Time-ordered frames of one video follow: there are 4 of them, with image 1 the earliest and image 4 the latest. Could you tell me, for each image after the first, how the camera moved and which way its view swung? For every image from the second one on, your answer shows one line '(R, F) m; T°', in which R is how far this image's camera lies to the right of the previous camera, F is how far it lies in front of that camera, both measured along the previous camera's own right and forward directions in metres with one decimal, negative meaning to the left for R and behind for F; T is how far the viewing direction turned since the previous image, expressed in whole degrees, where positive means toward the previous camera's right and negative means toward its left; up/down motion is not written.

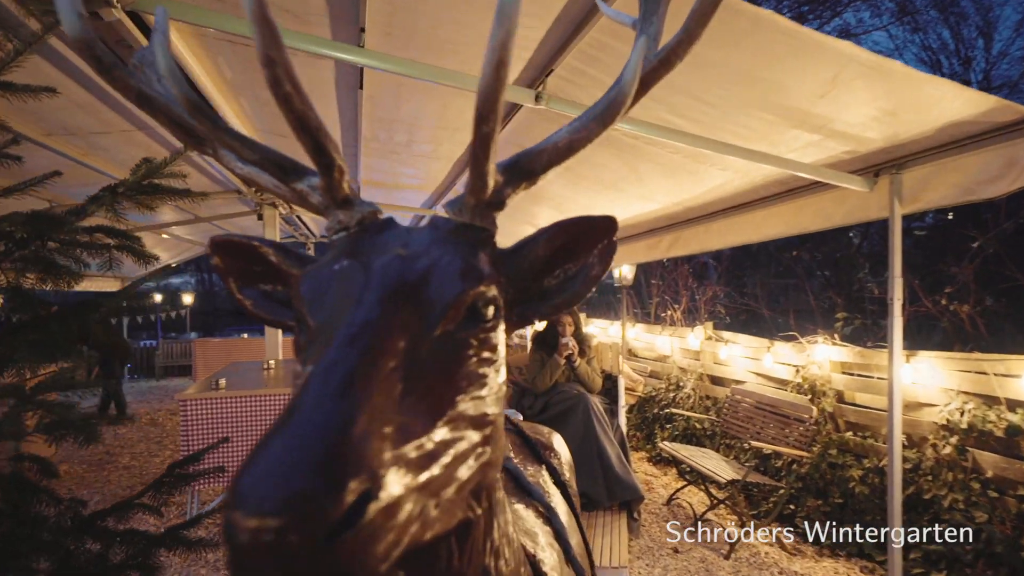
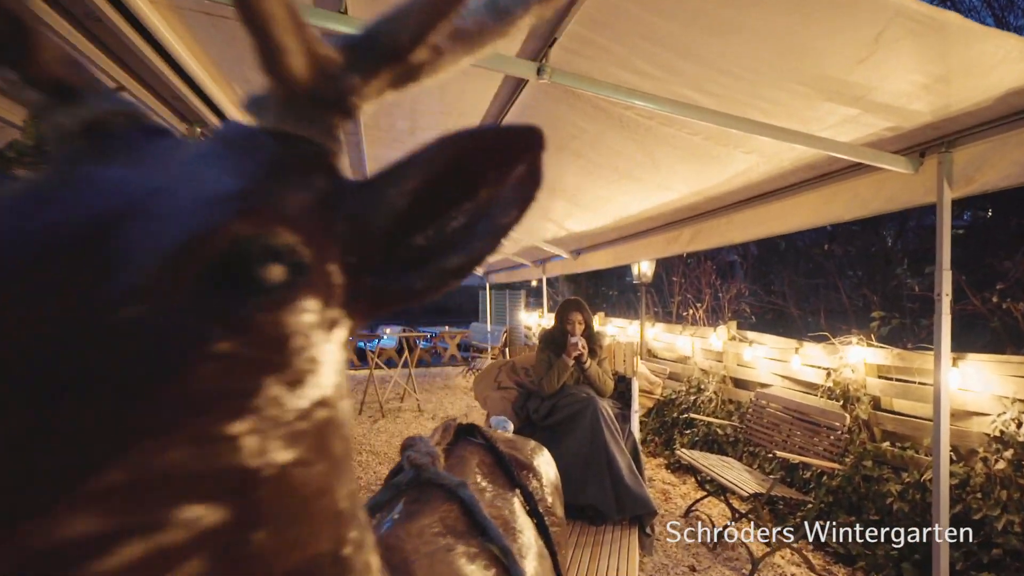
(+0.1, +0.3) m; -2°
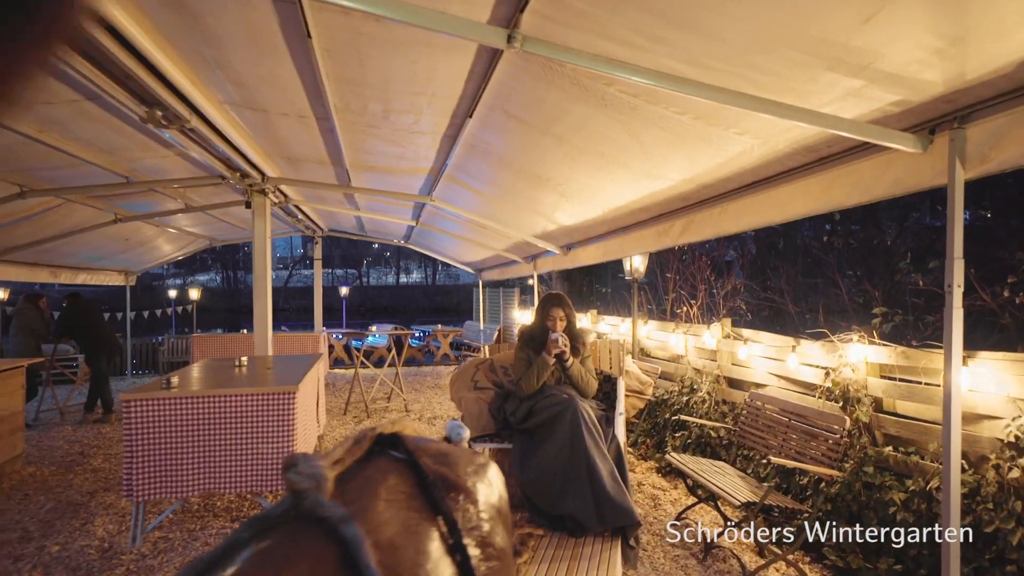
(+0.1, +0.2) m; 0°
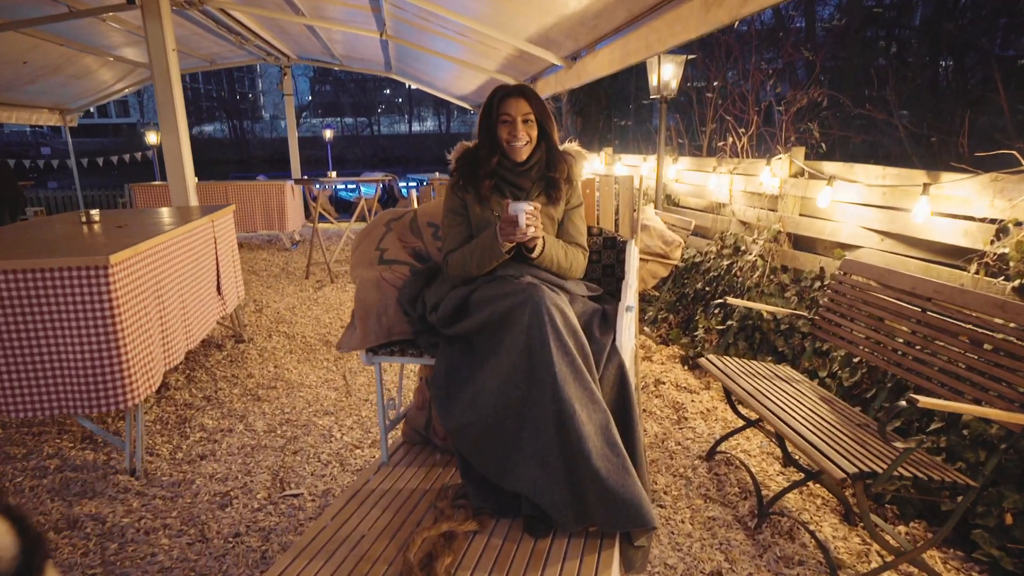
(+0.3, +1.5) m; -2°
